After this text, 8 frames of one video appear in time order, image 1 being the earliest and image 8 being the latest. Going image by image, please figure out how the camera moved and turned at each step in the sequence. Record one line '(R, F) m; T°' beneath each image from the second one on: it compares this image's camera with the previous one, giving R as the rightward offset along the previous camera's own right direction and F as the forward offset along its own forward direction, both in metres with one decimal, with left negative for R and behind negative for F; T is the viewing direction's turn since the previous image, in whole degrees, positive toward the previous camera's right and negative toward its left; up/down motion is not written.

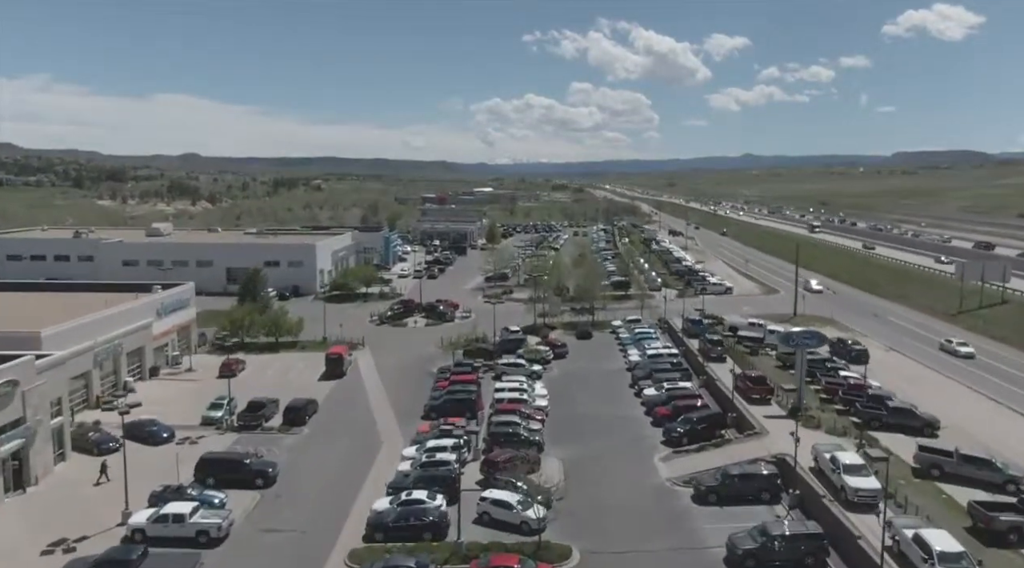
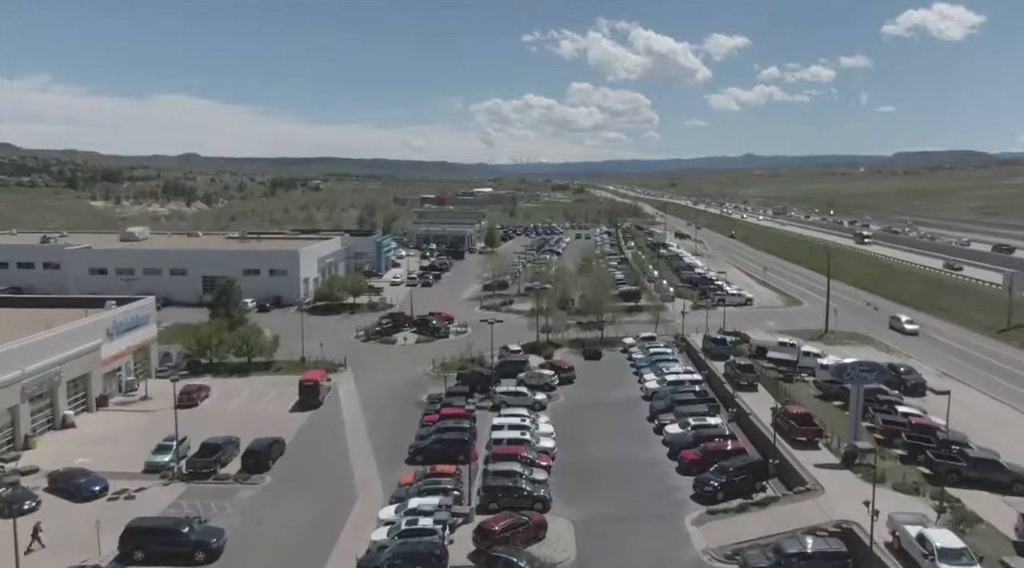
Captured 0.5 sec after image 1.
(0.0, +5.3) m; 0°
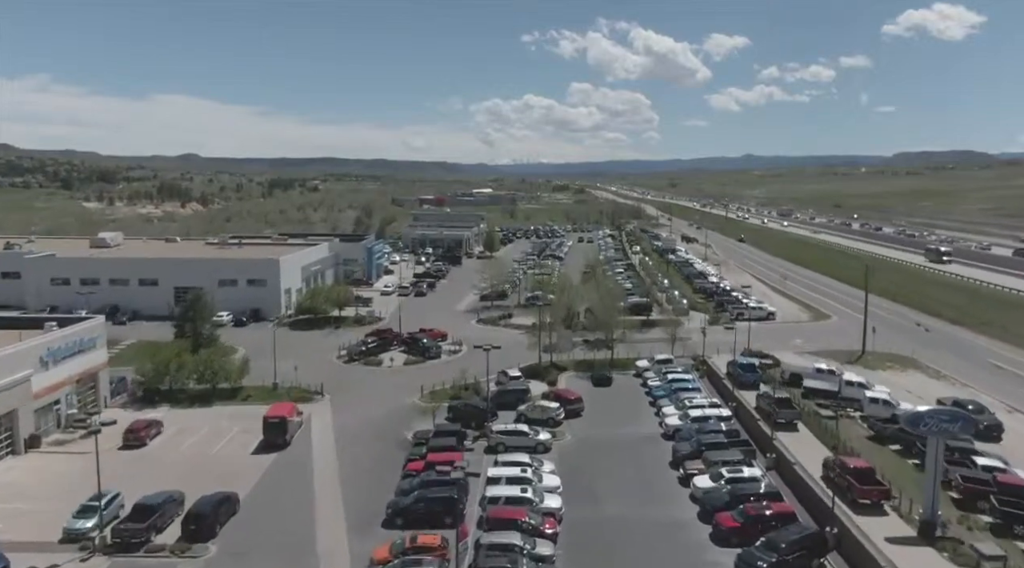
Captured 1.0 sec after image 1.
(0.0, +5.2) m; 0°
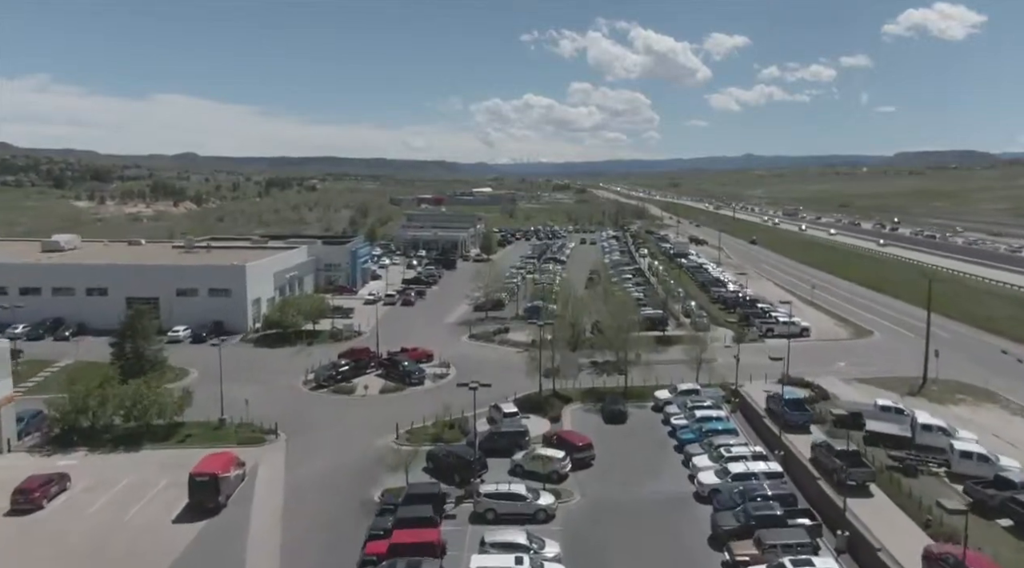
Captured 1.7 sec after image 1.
(+0.2, +6.8) m; 0°
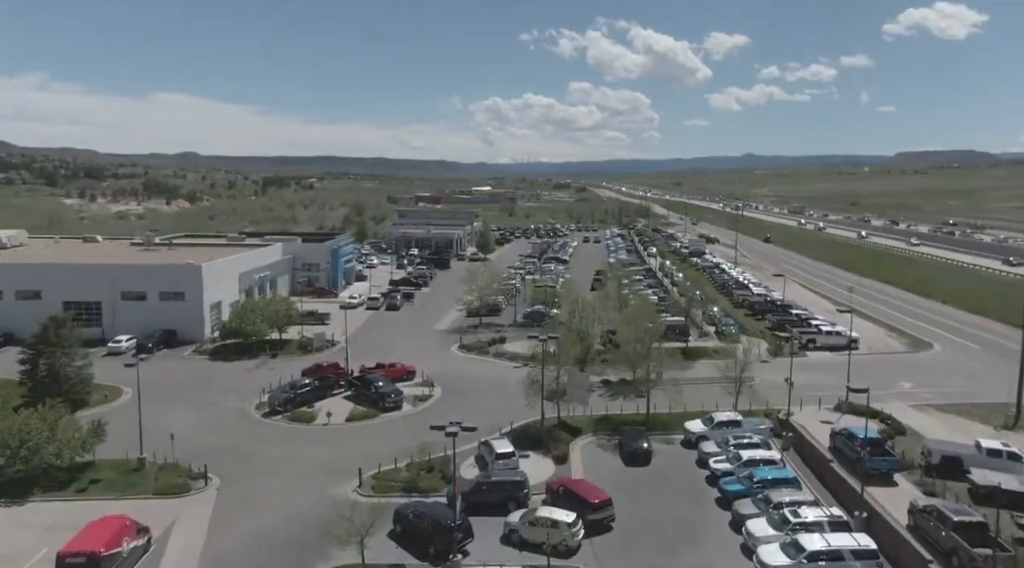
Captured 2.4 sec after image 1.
(+0.1, +6.9) m; 0°
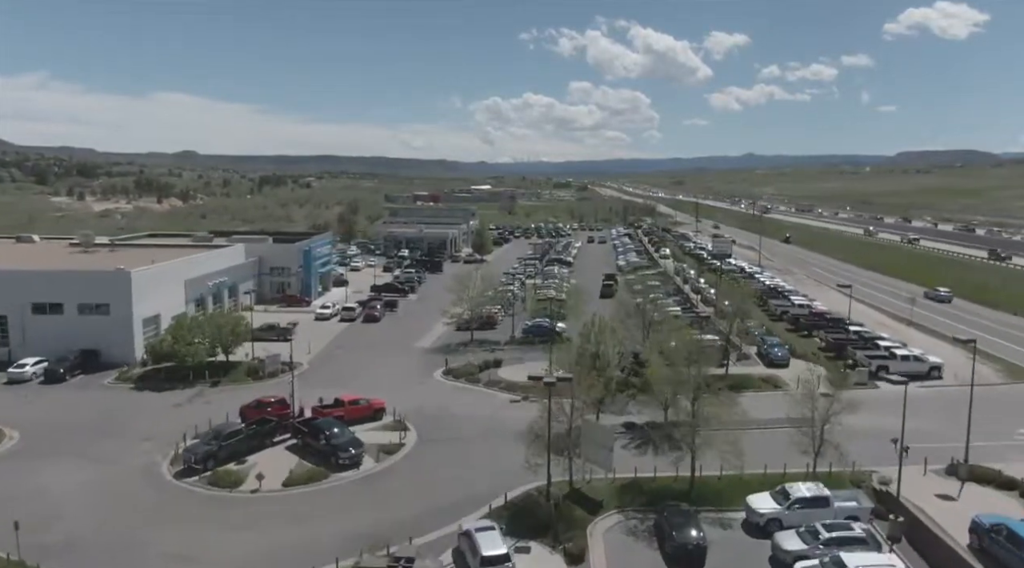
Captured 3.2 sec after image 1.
(+0.1, +8.0) m; 0°
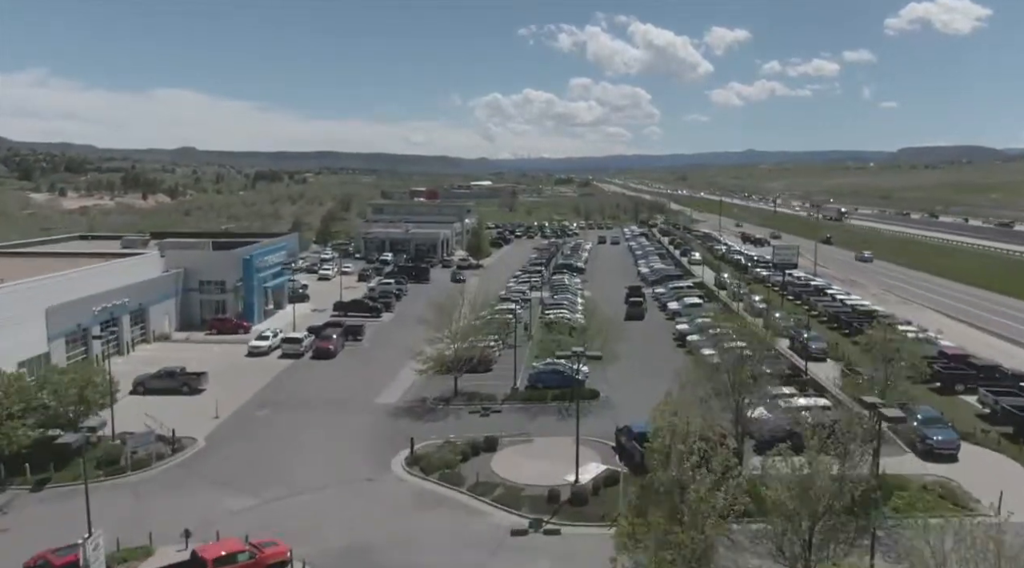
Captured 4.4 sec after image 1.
(0.0, +12.9) m; 0°
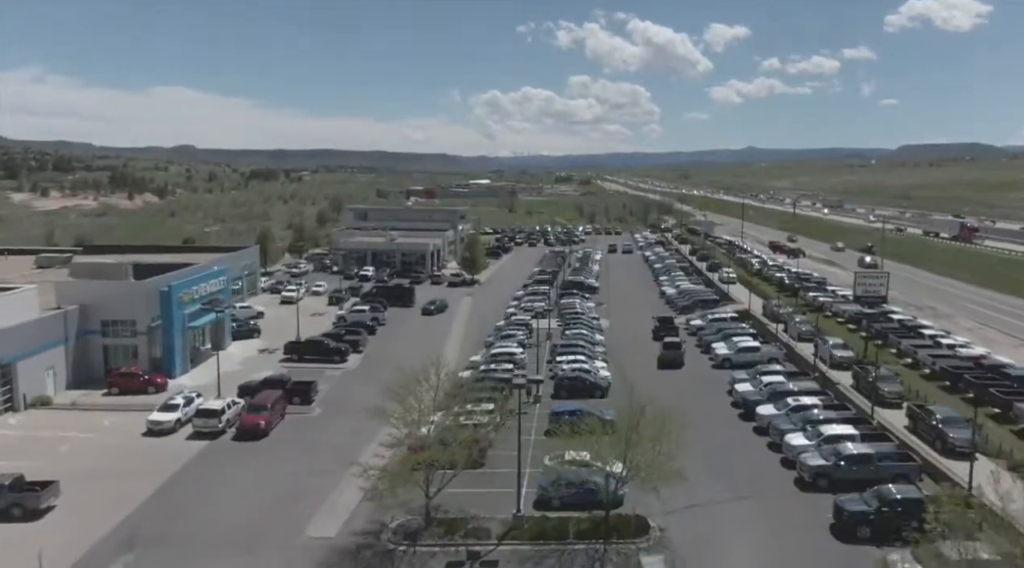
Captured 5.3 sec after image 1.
(-0.1, +10.4) m; 0°
